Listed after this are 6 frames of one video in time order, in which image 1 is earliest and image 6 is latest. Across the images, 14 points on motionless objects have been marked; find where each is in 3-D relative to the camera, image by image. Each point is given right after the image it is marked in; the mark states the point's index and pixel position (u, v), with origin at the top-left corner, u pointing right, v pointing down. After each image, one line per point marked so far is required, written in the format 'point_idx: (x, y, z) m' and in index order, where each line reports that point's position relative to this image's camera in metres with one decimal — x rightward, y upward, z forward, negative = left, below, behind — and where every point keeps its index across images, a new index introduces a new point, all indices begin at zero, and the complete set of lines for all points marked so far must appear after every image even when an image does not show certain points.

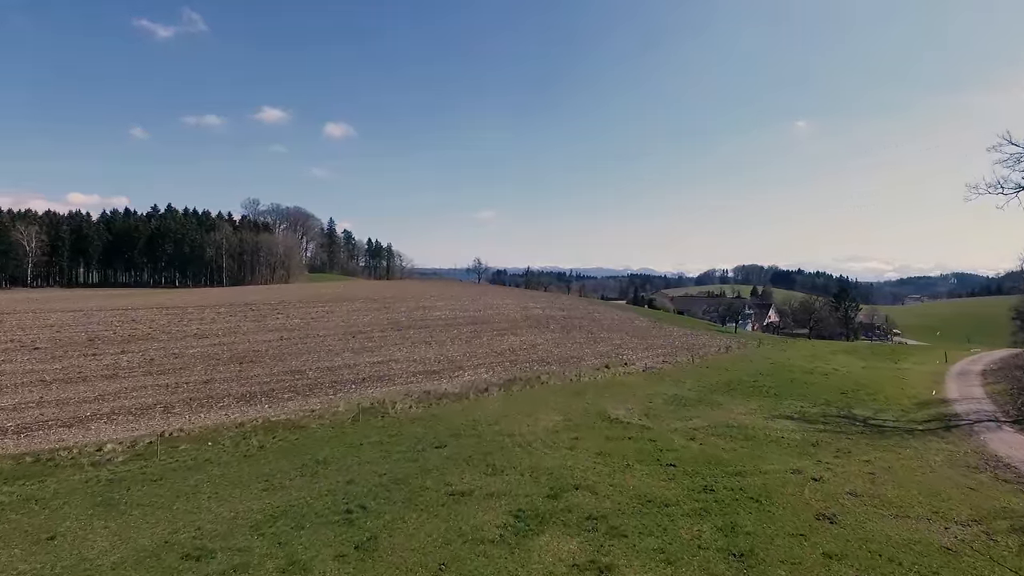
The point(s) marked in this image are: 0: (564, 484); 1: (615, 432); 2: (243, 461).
0: (+1.7, -6.2, +13.3) m
1: (+4.4, -6.2, +17.8) m
2: (-9.3, -6.0, +14.5) m
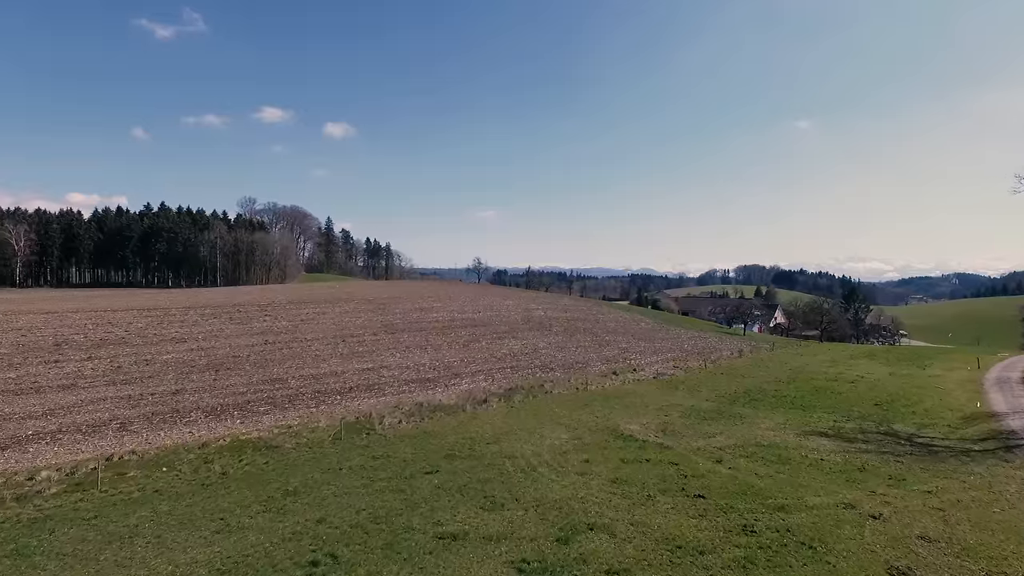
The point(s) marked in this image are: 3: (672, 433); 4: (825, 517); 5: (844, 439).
0: (+1.7, -6.3, +11.2) m
1: (+4.4, -6.2, +15.7) m
2: (-9.3, -6.0, +12.4) m
3: (+6.9, -6.2, +18.0) m
4: (+8.5, -6.2, +11.3) m
5: (+13.6, -6.2, +17.1) m
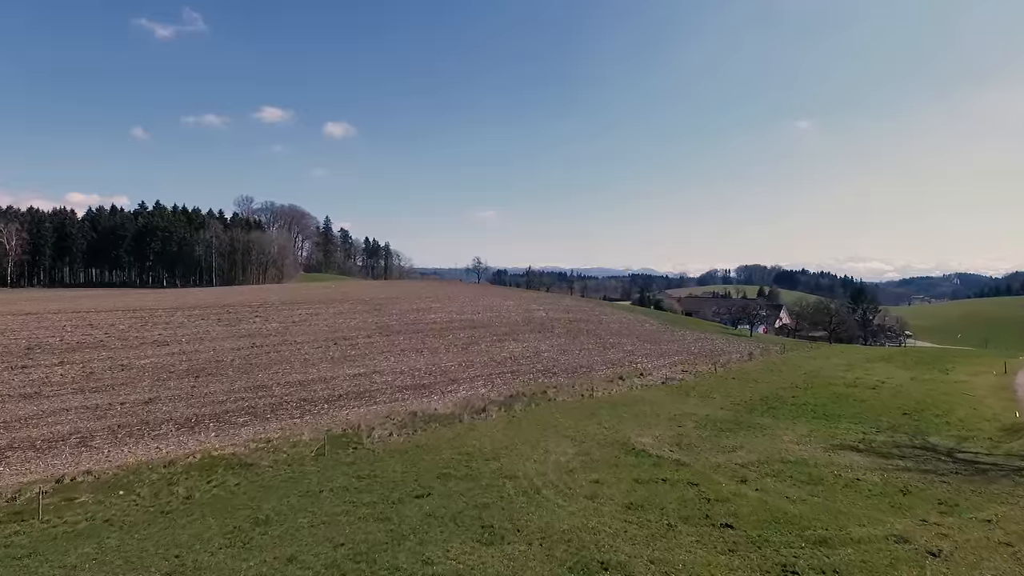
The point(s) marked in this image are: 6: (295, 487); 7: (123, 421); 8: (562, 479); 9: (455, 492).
0: (+1.8, -6.3, +9.6) m
1: (+4.5, -6.2, +14.2) m
2: (-9.2, -6.1, +10.8) m
3: (+6.9, -6.3, +16.5) m
4: (+8.5, -6.2, +9.8) m
5: (+13.6, -6.2, +15.6) m
6: (-6.6, -6.1, +12.8) m
7: (-15.2, -5.2, +16.4) m
8: (+1.6, -6.2, +13.6) m
9: (-1.7, -6.2, +12.7) m
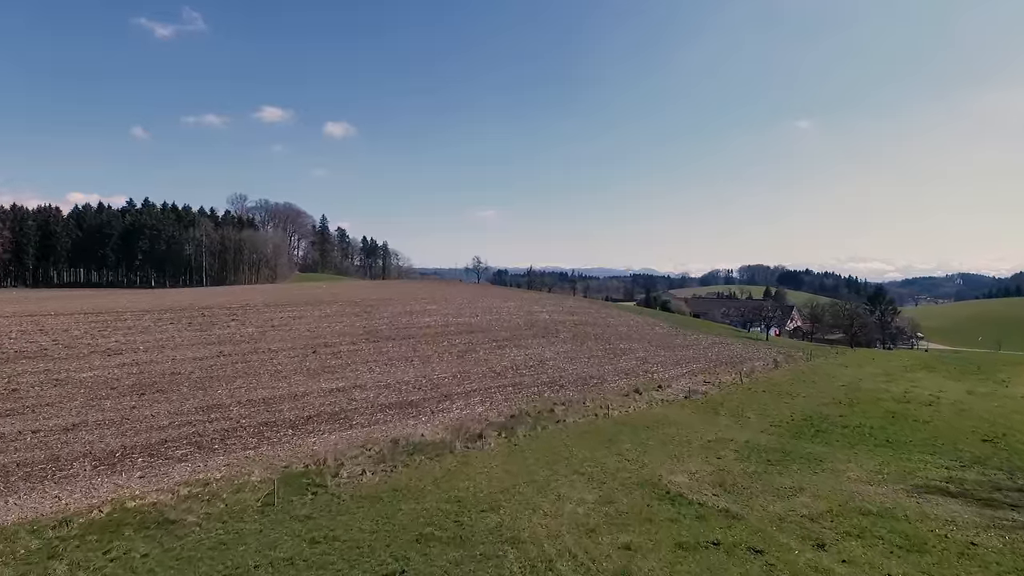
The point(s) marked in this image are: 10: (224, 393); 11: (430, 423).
0: (+1.8, -6.4, +6.3) m
1: (+4.5, -6.3, +10.9) m
2: (-9.1, -6.1, +7.5) m
3: (+7.0, -6.3, +13.1) m
4: (+8.6, -6.3, +6.4) m
5: (+13.7, -6.3, +12.3) m
6: (-6.6, -6.1, +9.5) m
7: (-15.2, -5.3, +13.1) m
8: (+1.7, -6.3, +10.3) m
9: (-1.7, -6.2, +9.4) m
10: (-13.2, -4.8, +19.3) m
11: (-3.5, -5.8, +18.1) m
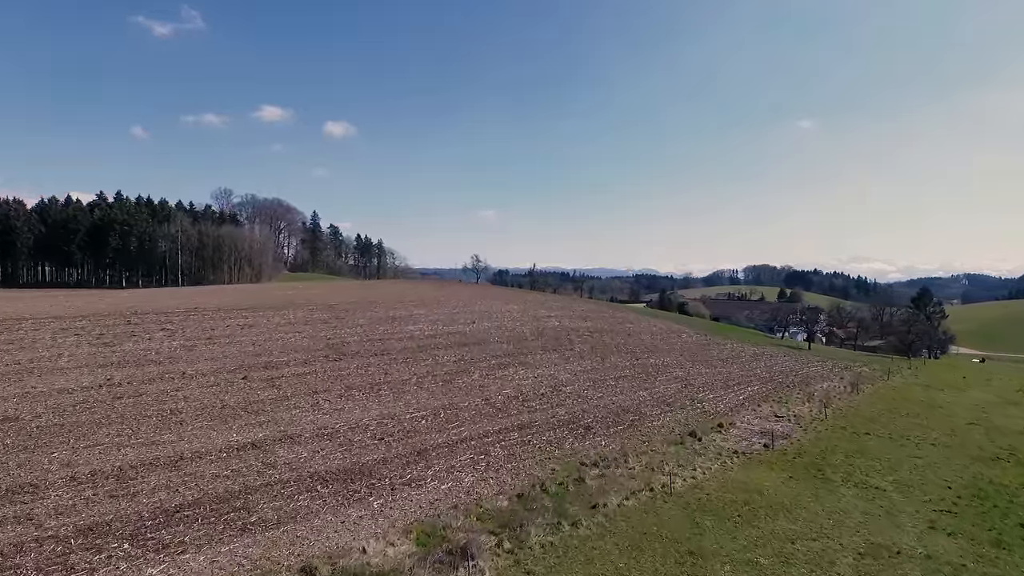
0: (+2.1, -6.4, -0.9) m
1: (+4.8, -6.4, +3.6) m
2: (-8.9, -6.2, +0.3) m
3: (+7.2, -6.4, +5.9) m
4: (+8.8, -6.3, -0.8) m
5: (+14.0, -6.3, +5.0) m
6: (-6.3, -6.2, +2.3) m
7: (-14.9, -5.3, +5.9) m
8: (+1.9, -6.3, +3.1) m
9: (-1.4, -6.3, +2.1) m
10: (-13.0, -4.9, +12.1) m
11: (-3.3, -5.8, +10.9) m
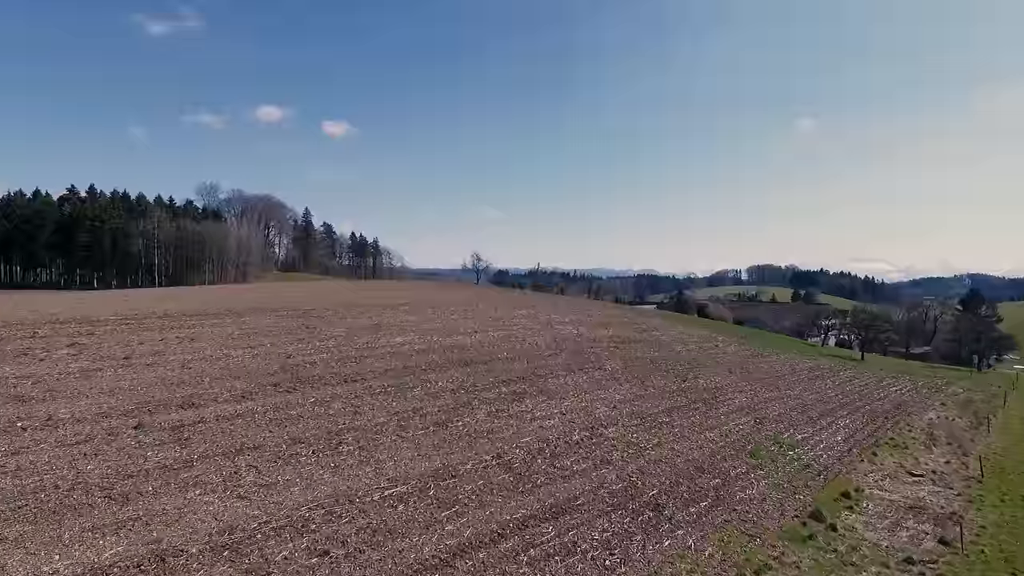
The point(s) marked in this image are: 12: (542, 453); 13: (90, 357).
0: (+2.9, -6.5, -7.2) m
1: (+5.6, -6.5, -2.6) m
2: (-8.1, -6.3, -6.0) m
3: (+8.0, -6.5, -0.4) m
4: (+9.6, -6.4, -7.1) m
5: (+14.8, -6.4, -1.2) m
6: (-5.5, -6.3, -4.0) m
7: (-14.1, -5.4, -0.4) m
8: (+2.7, -6.4, -3.2) m
9: (-0.6, -6.4, -4.1) m
10: (-12.2, -5.0, +5.8) m
11: (-2.5, -6.0, +4.6) m
12: (+1.0, -5.2, +13.7) m
13: (-19.3, -3.1, +19.4) m
